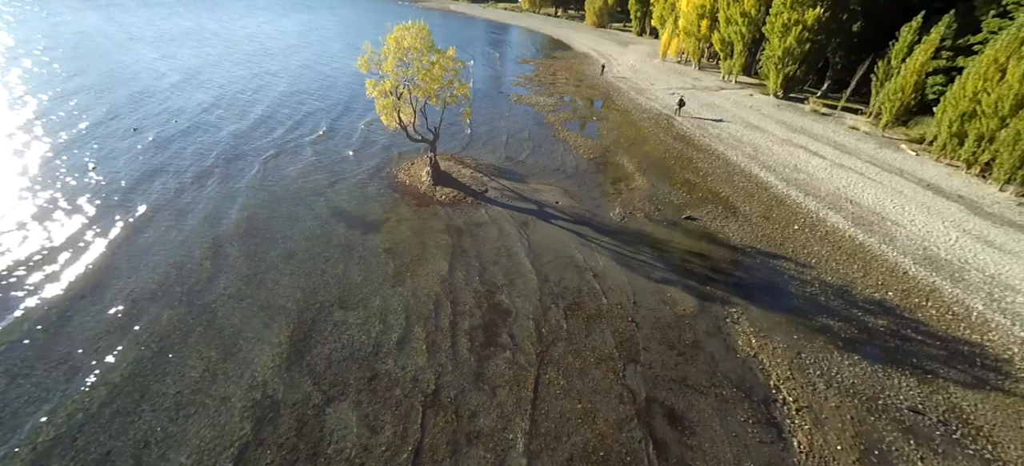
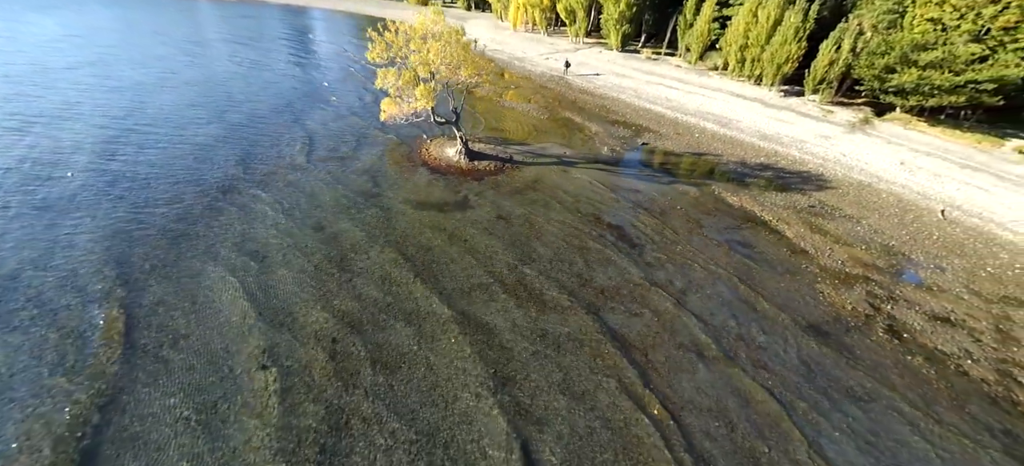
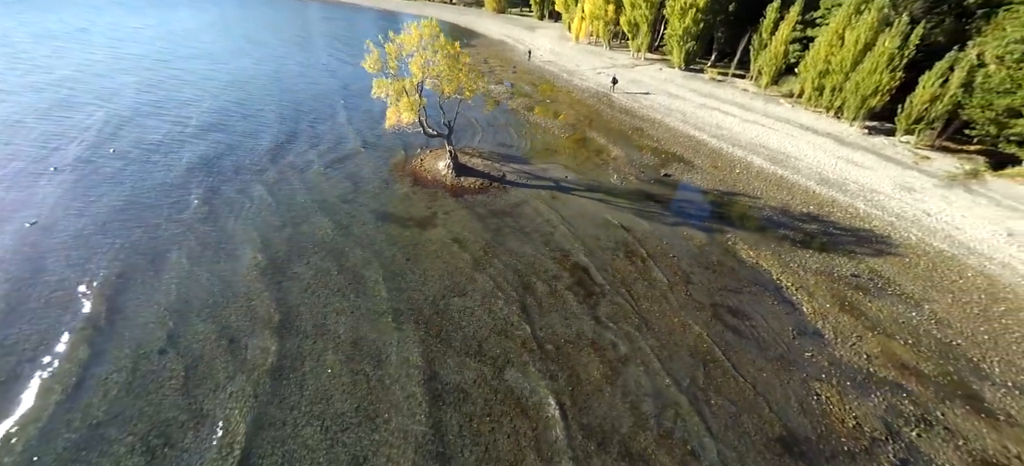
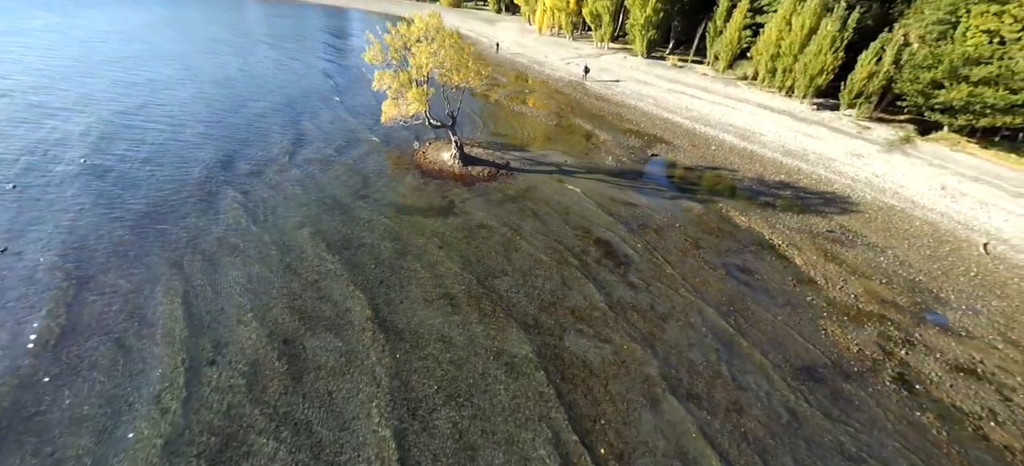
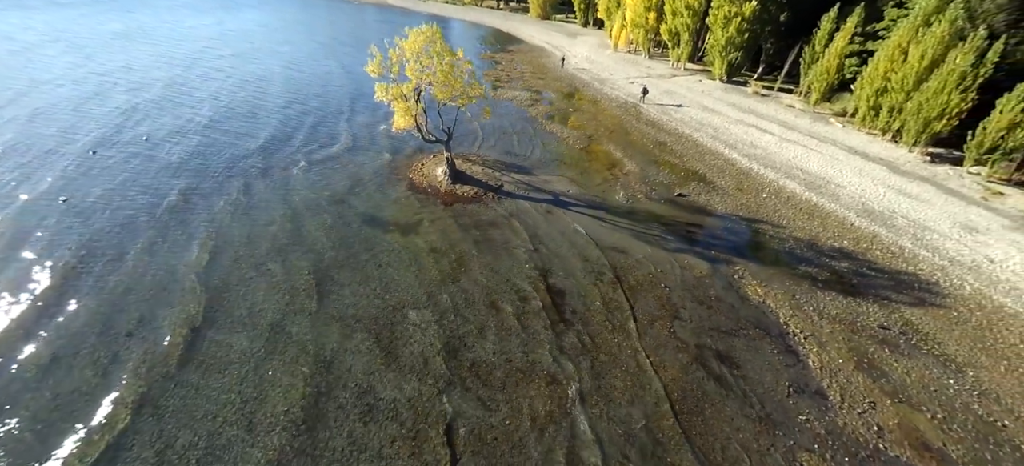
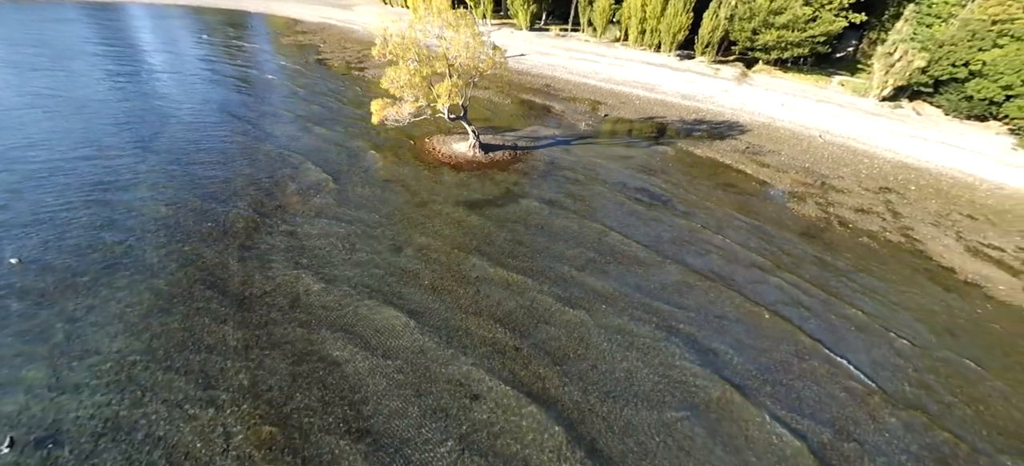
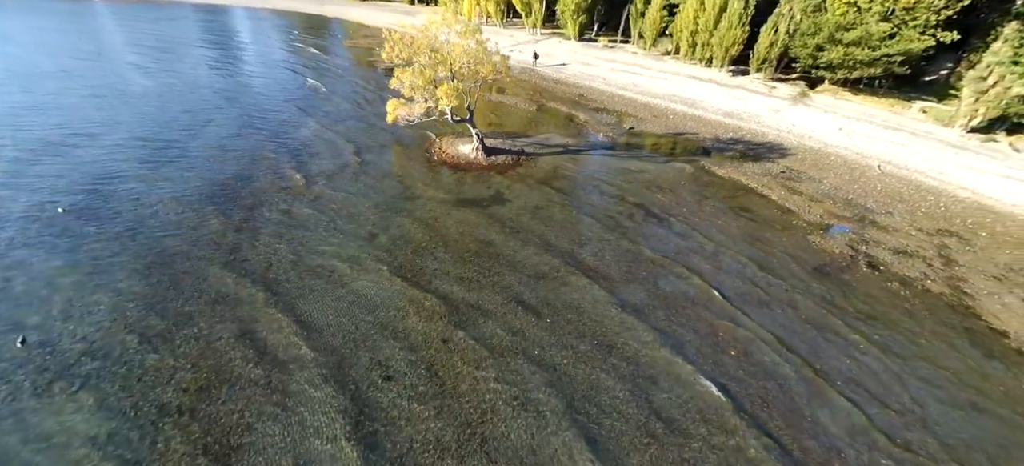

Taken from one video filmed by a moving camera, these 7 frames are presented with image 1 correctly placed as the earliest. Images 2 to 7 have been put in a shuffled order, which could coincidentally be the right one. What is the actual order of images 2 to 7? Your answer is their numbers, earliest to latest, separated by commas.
5, 3, 4, 2, 7, 6
